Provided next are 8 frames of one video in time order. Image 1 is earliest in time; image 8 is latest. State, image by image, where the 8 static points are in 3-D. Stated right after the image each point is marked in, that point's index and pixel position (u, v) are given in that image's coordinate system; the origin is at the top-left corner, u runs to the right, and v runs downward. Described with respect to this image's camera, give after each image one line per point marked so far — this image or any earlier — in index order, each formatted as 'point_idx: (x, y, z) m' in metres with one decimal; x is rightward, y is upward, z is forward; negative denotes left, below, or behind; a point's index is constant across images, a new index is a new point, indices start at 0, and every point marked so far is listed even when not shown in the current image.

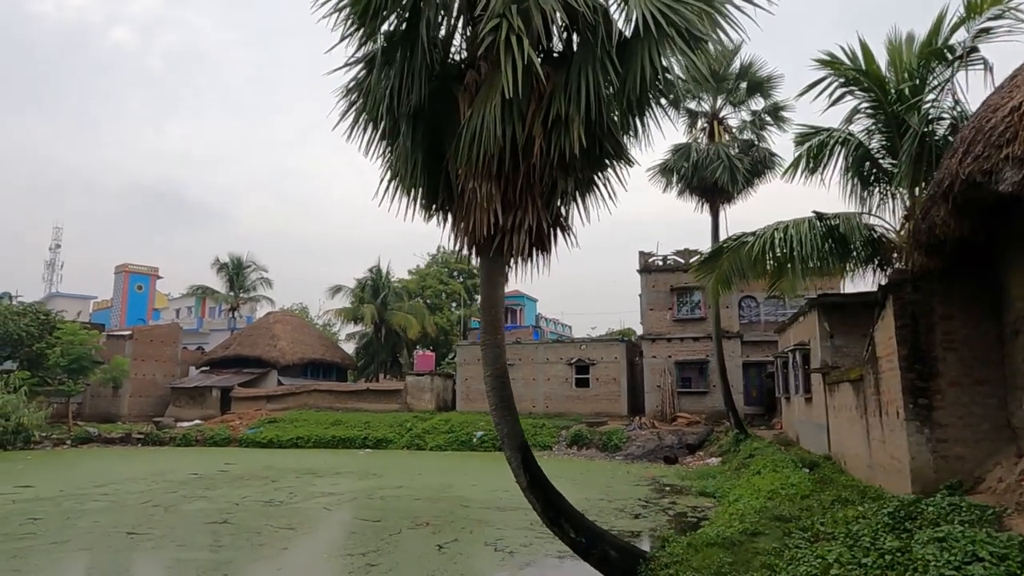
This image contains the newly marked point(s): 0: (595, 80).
0: (+0.6, +1.5, +4.7) m
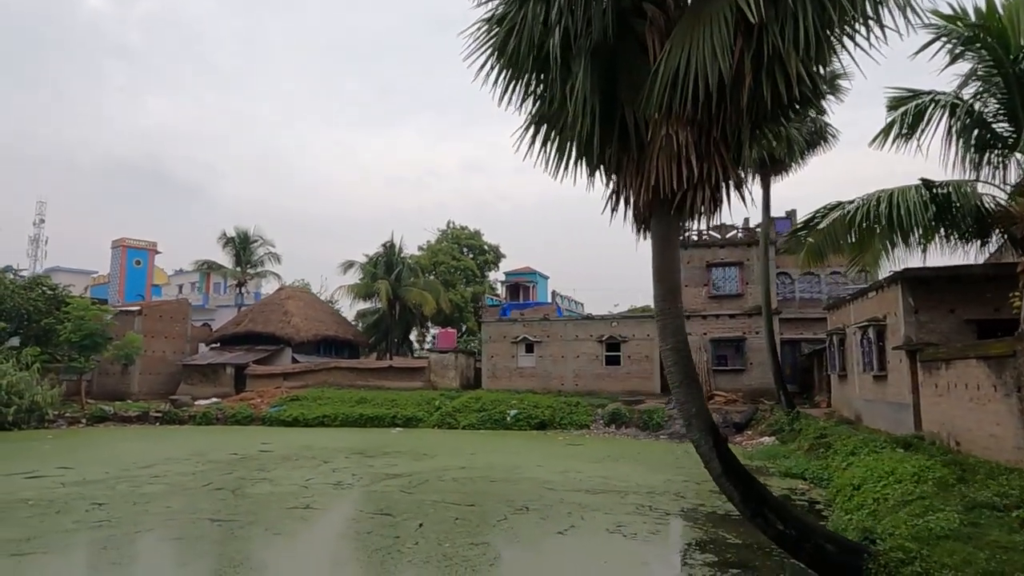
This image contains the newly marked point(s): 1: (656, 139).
0: (+1.9, +1.7, +4.1) m
1: (+1.0, +1.0, +4.4) m
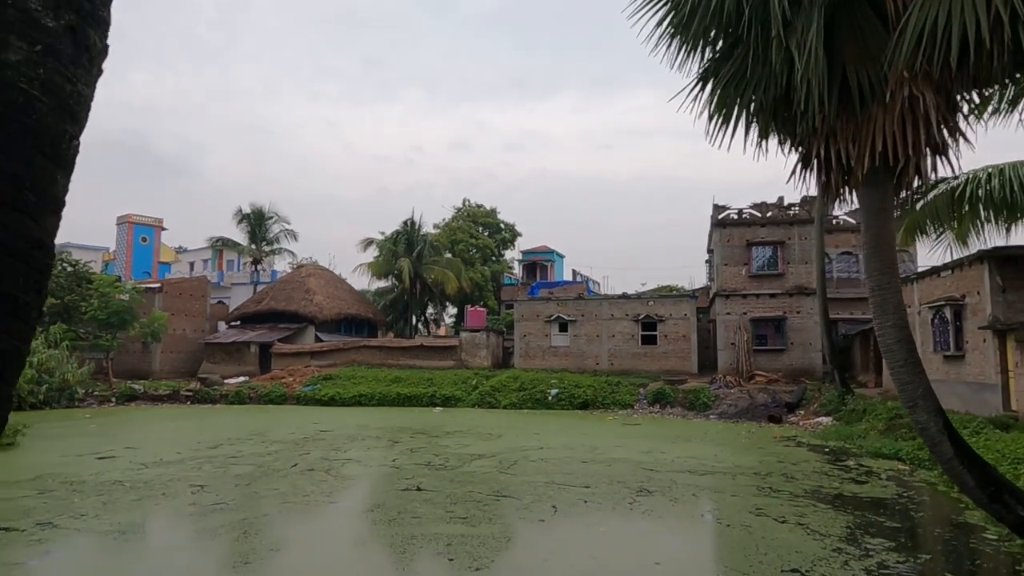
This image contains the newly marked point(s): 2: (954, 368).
0: (+3.3, +1.9, +3.8) m
1: (+2.4, +1.2, +4.1) m
2: (+8.0, -1.4, +11.9) m
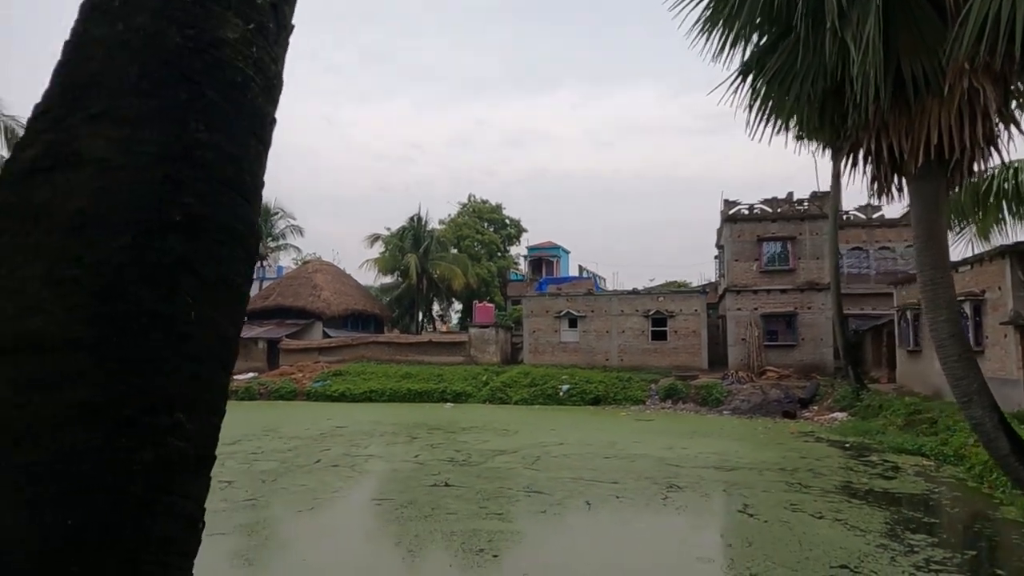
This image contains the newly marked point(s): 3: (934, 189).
0: (+3.6, +1.9, +3.7) m
1: (+2.7, +1.2, +4.1) m
2: (+8.3, -1.4, +11.9) m
3: (+2.8, +0.7, +4.4) m
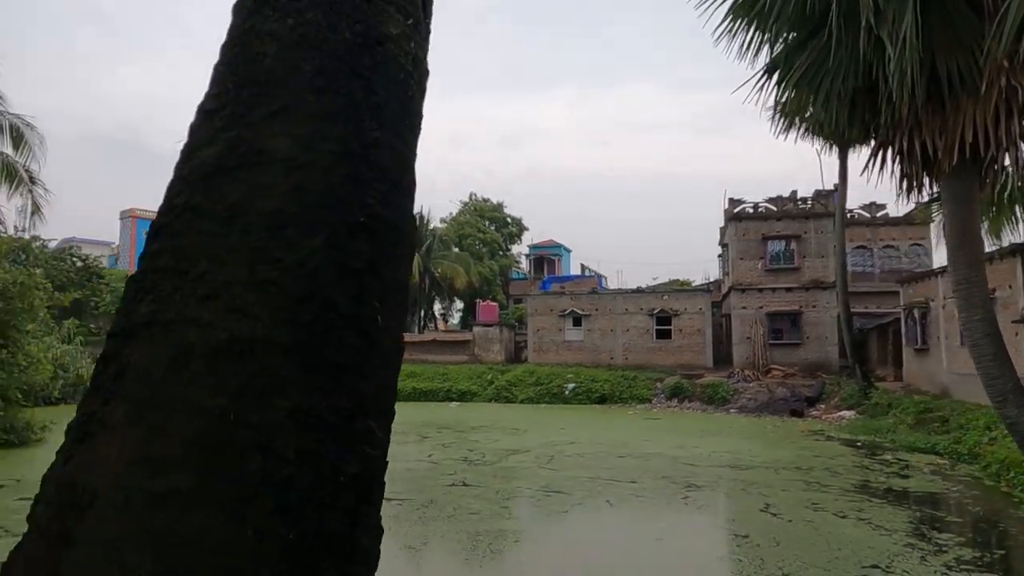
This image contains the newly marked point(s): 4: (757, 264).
0: (+3.9, +1.9, +3.7) m
1: (+2.9, +1.2, +4.1) m
2: (+8.5, -1.3, +11.9) m
3: (+3.0, +0.7, +4.4) m
4: (+7.4, +0.7, +19.9) m
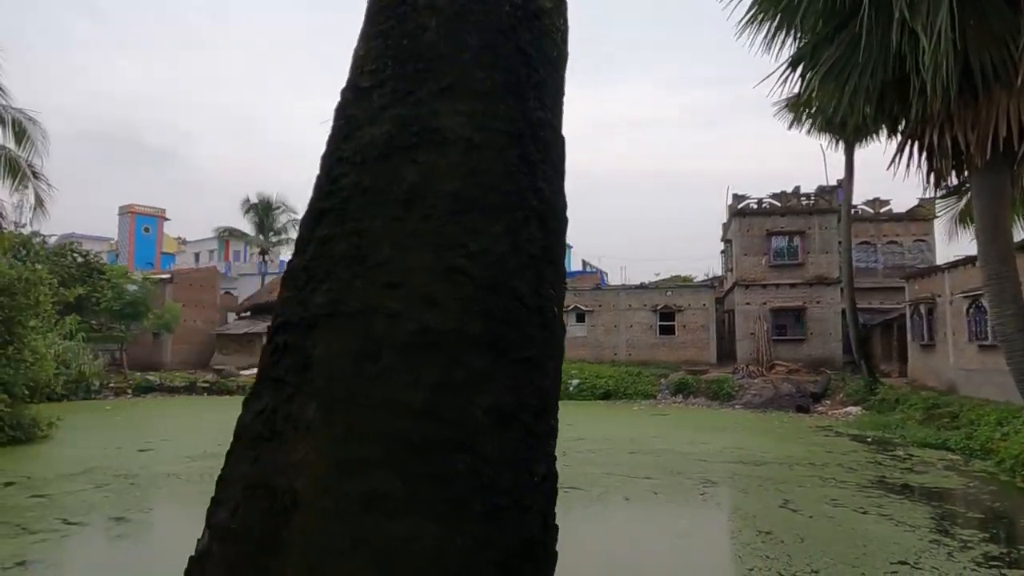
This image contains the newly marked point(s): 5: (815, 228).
0: (+4.0, +1.9, +3.7) m
1: (+3.1, +1.2, +4.0) m
2: (+8.6, -1.3, +11.9) m
3: (+3.2, +0.7, +4.4) m
4: (+7.5, +0.9, +19.9) m
5: (+9.0, +1.8, +19.6) m
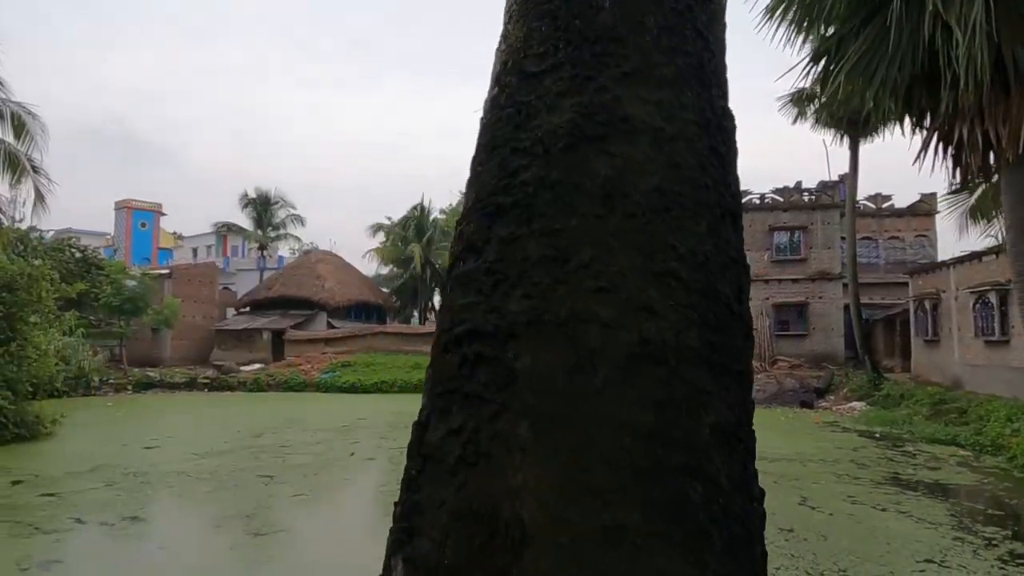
0: (+4.2, +2.0, +3.6) m
1: (+3.3, +1.3, +4.0) m
2: (+8.7, -1.2, +11.9) m
3: (+3.4, +0.7, +4.3) m
4: (+7.6, +1.0, +19.9) m
5: (+9.0, +1.9, +19.6) m
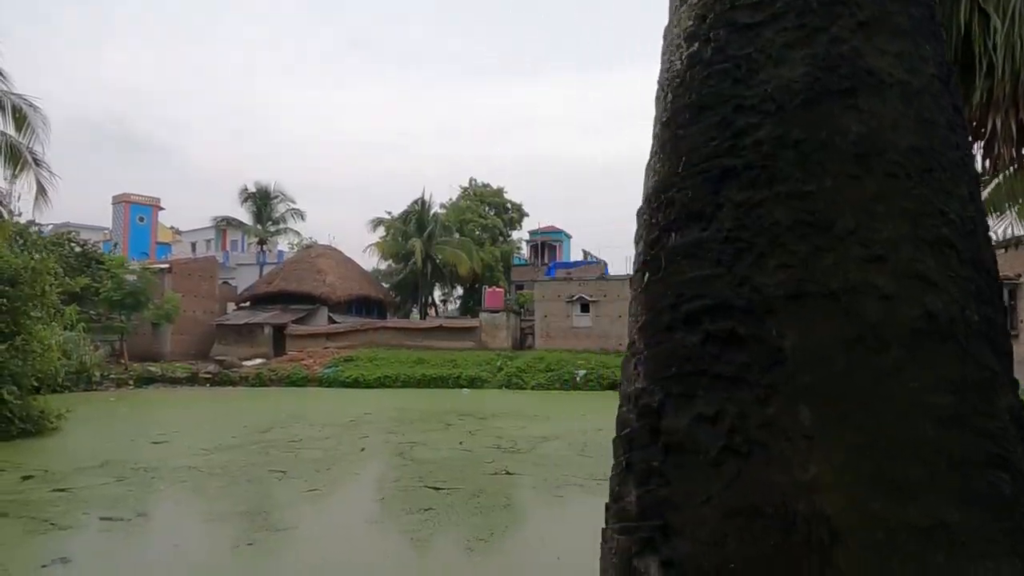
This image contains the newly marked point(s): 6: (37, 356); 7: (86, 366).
0: (+4.4, +2.0, +3.6) m
1: (+3.5, +1.3, +3.9) m
2: (+8.9, -1.1, +11.9) m
3: (+3.6, +0.8, +4.3) m
4: (+7.7, +1.2, +19.9) m
5: (+9.1, +2.1, +19.6) m
6: (-7.8, -1.1, +10.9) m
7: (-11.4, -2.1, +17.6) m
